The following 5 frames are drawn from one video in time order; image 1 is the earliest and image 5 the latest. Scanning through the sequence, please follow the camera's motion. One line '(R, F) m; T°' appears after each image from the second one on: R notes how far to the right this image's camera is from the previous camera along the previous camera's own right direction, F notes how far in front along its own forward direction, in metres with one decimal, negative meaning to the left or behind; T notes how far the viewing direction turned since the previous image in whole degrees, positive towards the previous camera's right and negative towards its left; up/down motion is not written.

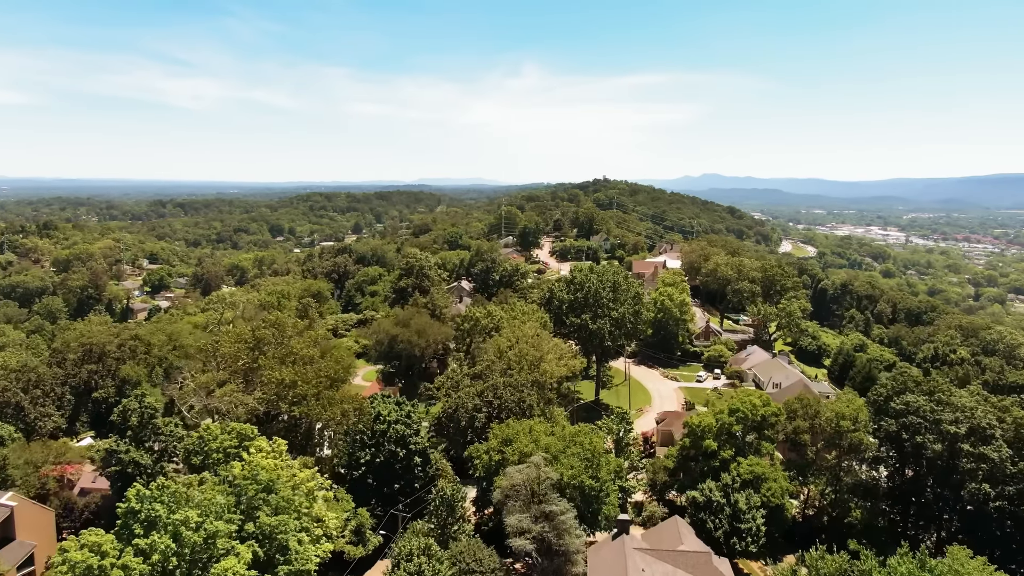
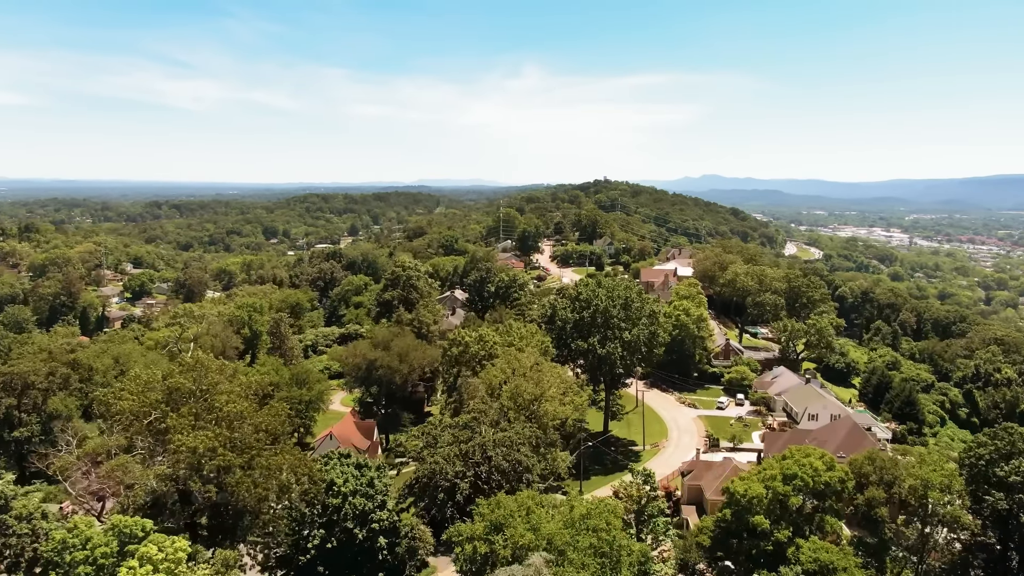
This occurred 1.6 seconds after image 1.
(+0.3, +6.9) m; 0°
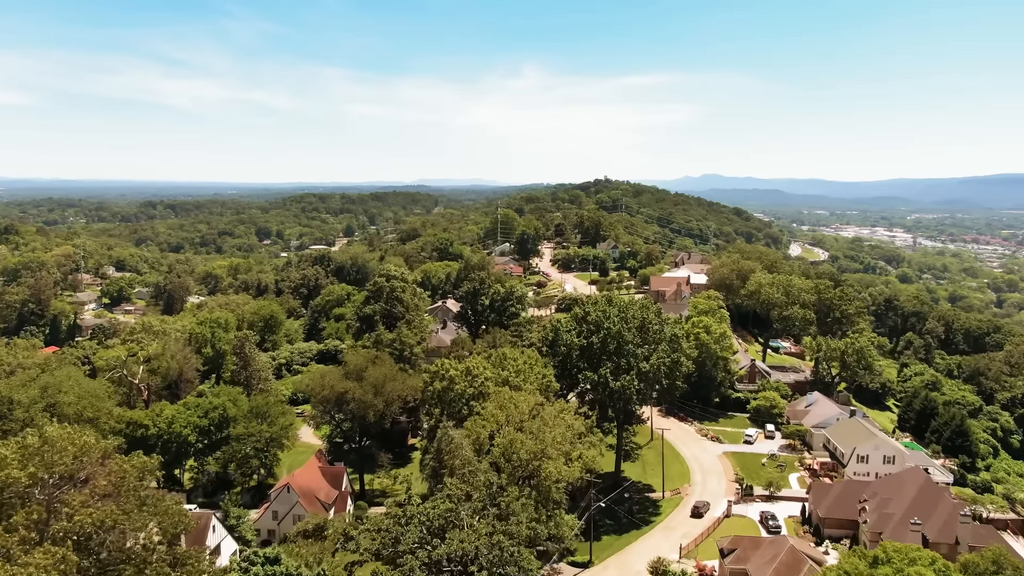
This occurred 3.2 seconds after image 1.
(+0.3, +7.0) m; 0°
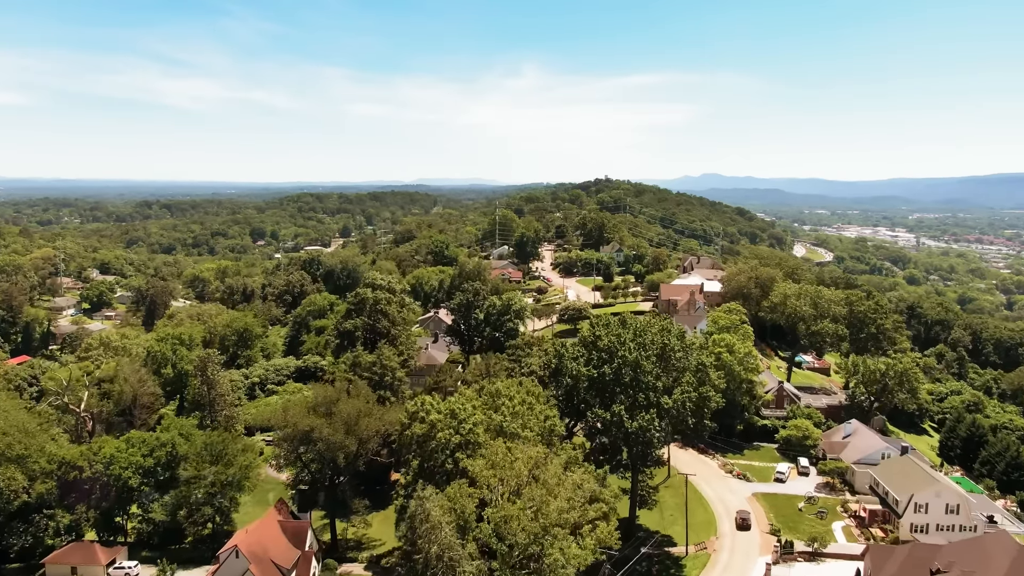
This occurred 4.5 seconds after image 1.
(+0.2, +5.9) m; 0°
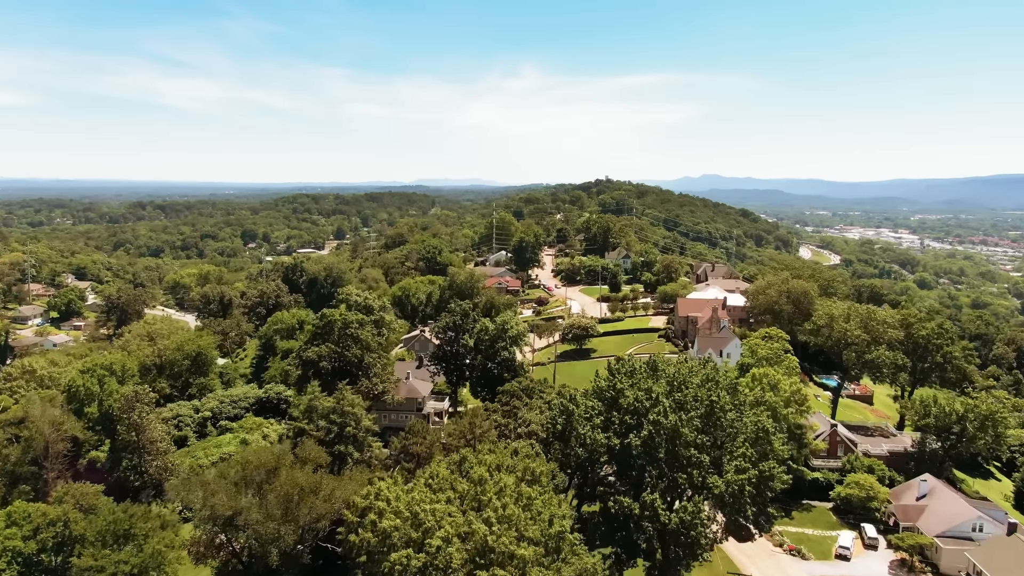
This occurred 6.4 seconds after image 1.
(+0.3, +8.2) m; 0°
